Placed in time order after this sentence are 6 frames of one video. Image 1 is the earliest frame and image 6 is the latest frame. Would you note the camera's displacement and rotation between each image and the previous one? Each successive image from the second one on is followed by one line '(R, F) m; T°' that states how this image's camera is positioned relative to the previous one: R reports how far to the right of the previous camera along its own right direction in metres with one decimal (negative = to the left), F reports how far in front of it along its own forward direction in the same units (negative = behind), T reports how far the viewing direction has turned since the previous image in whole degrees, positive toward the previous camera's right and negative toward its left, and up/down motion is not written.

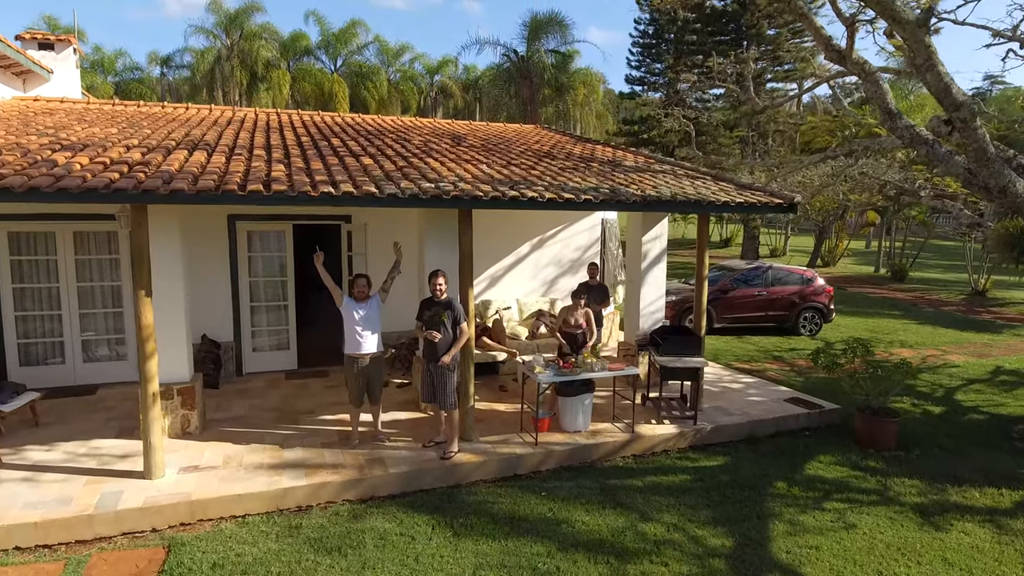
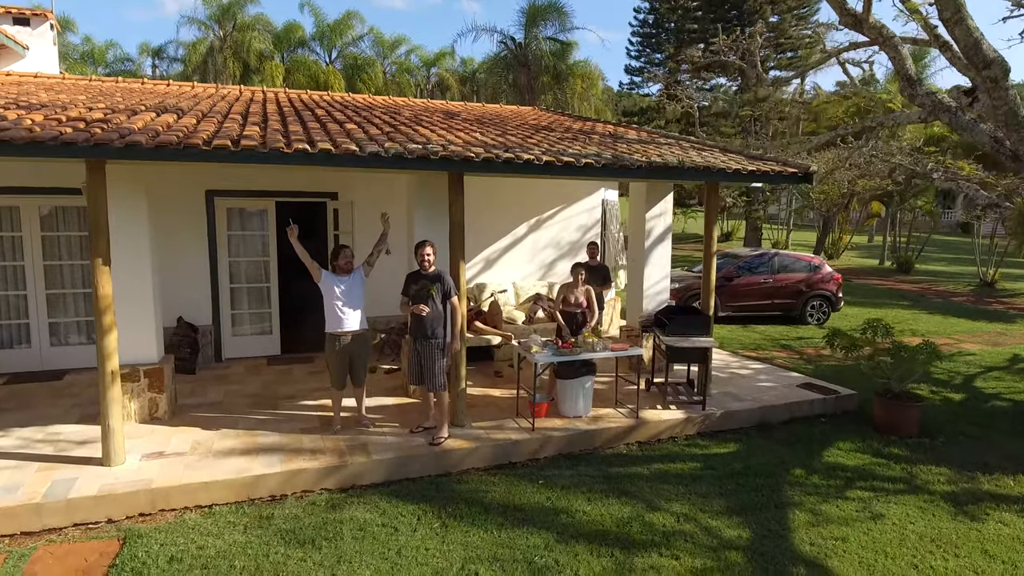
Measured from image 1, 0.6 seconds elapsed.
(0.0, +0.4) m; 0°
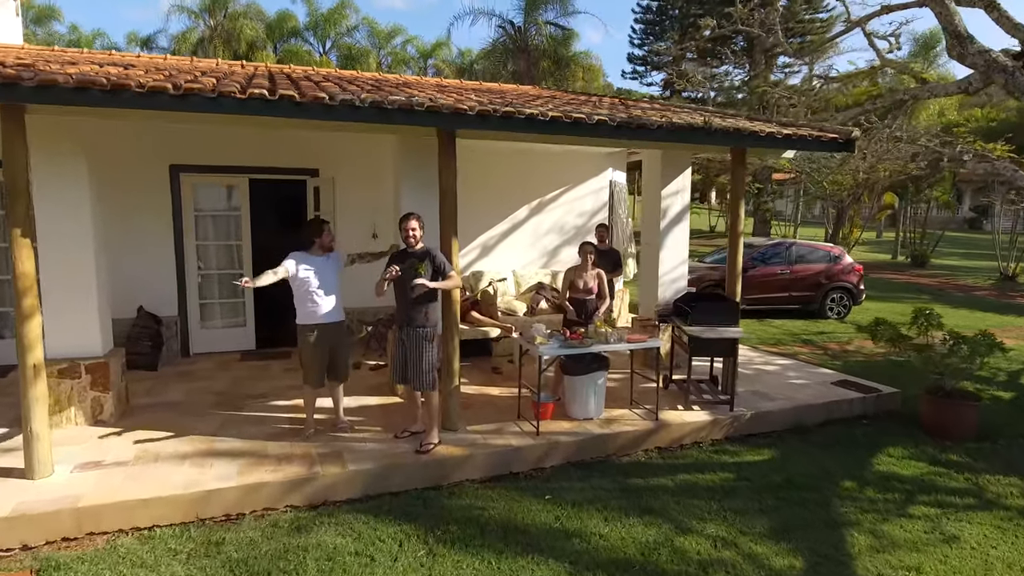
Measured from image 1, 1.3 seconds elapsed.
(0.0, +0.7) m; 0°
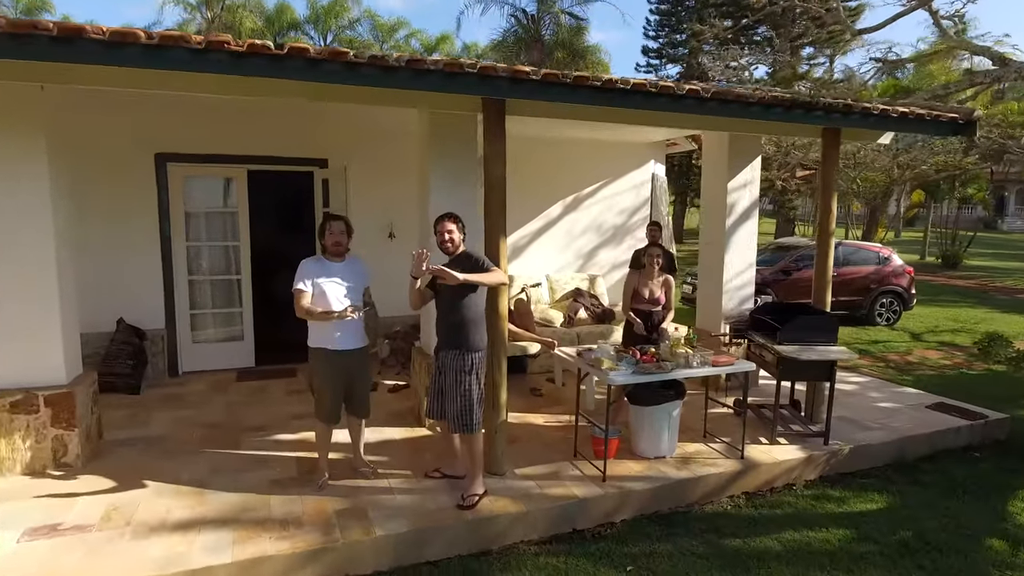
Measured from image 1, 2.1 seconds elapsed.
(-0.4, +0.9) m; 0°
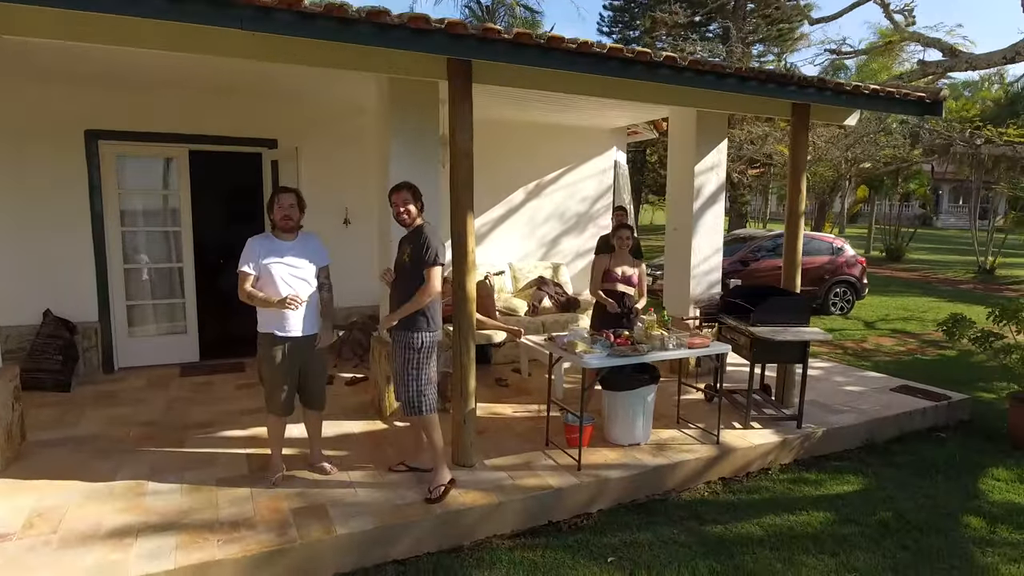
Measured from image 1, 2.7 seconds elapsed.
(-0.1, +0.2) m; +4°
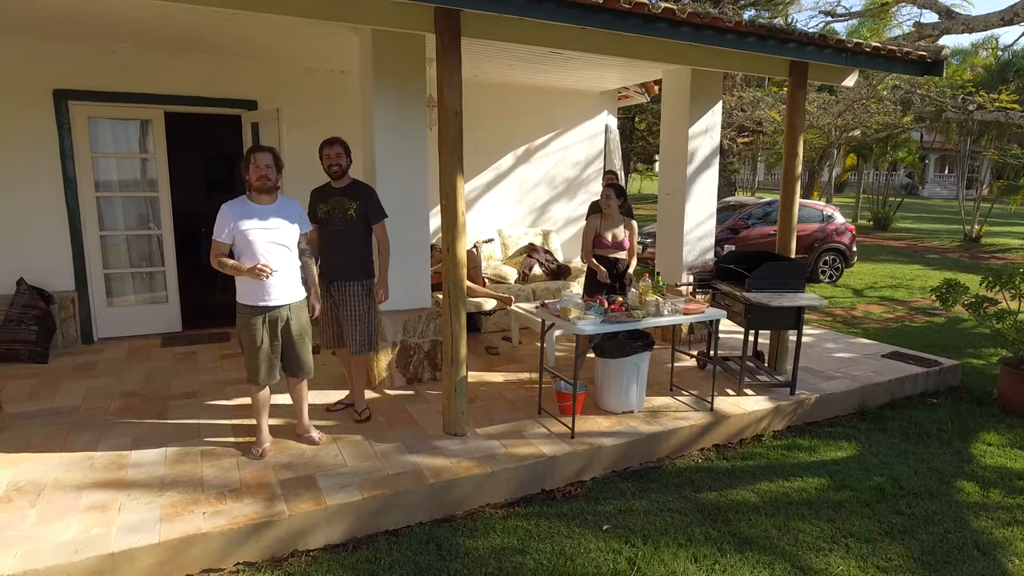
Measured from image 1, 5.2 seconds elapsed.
(0.0, +0.1) m; +1°
